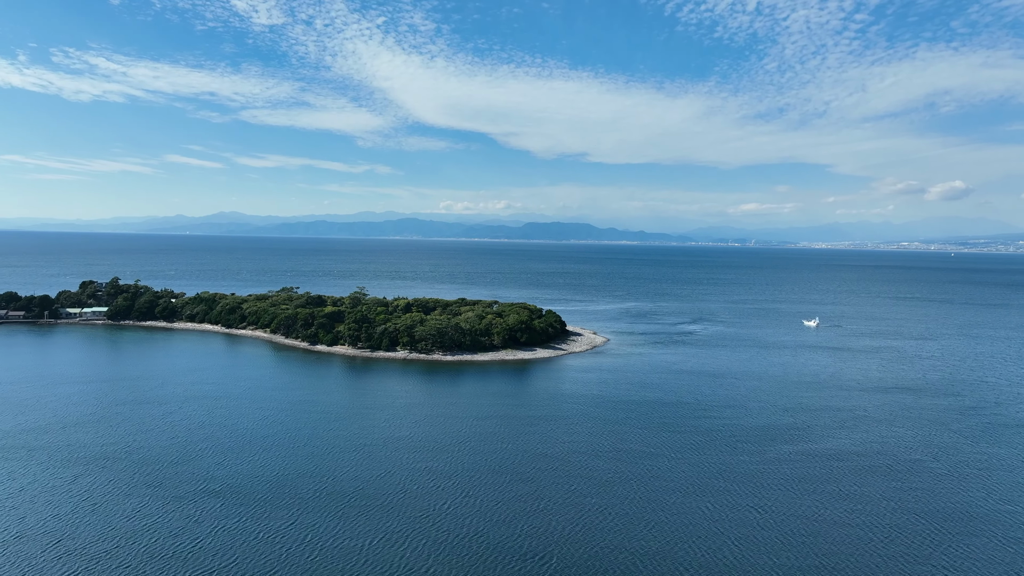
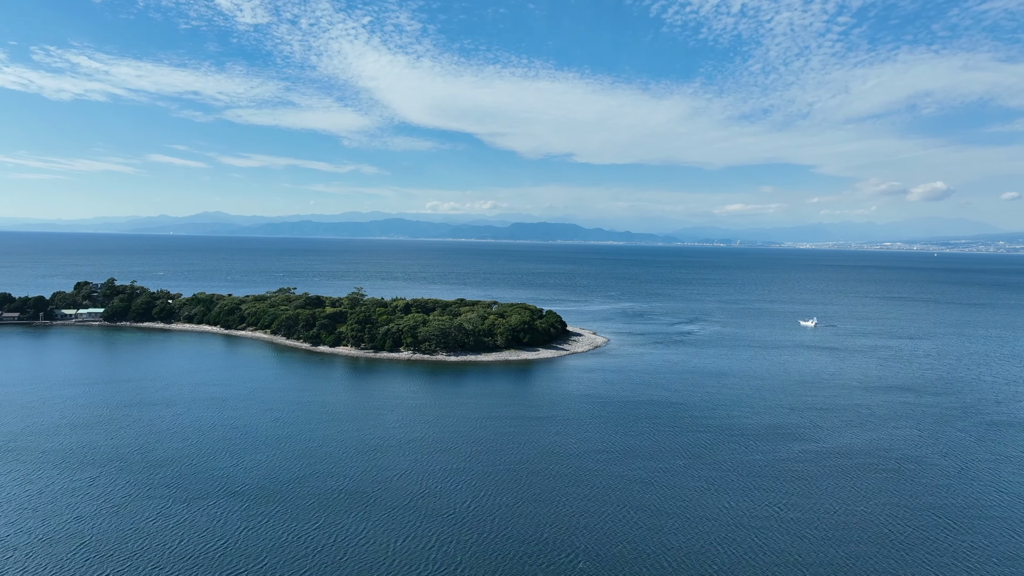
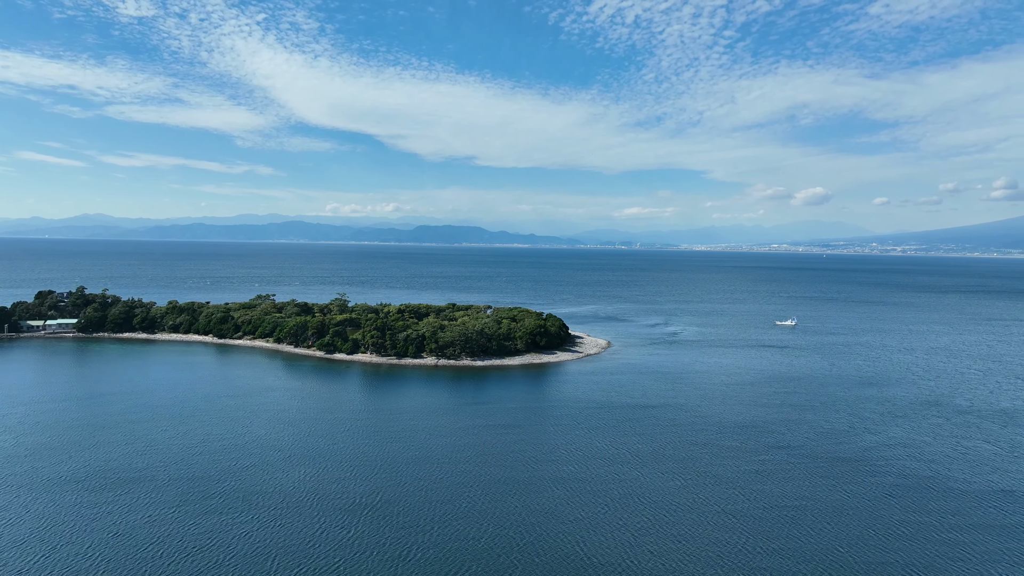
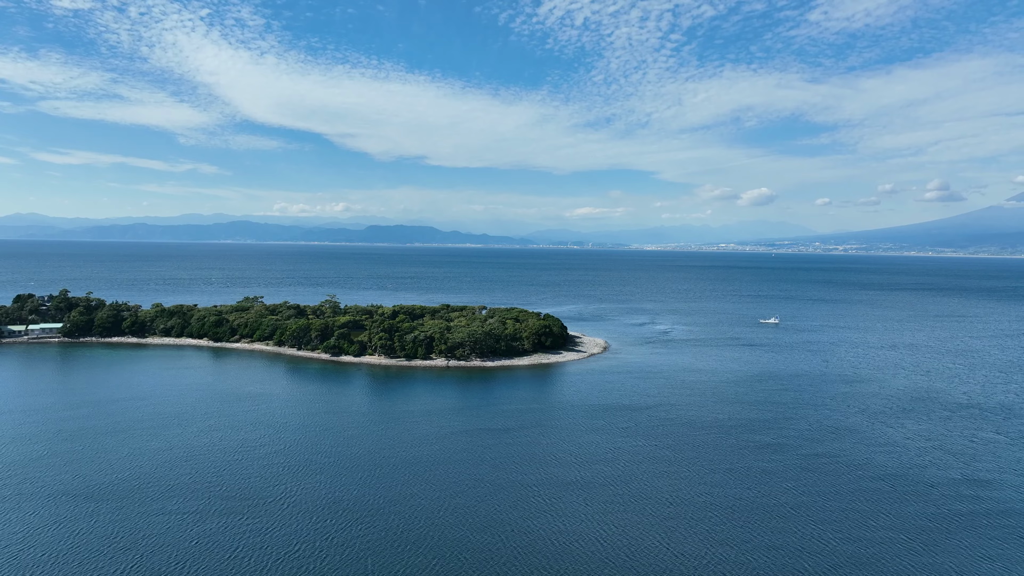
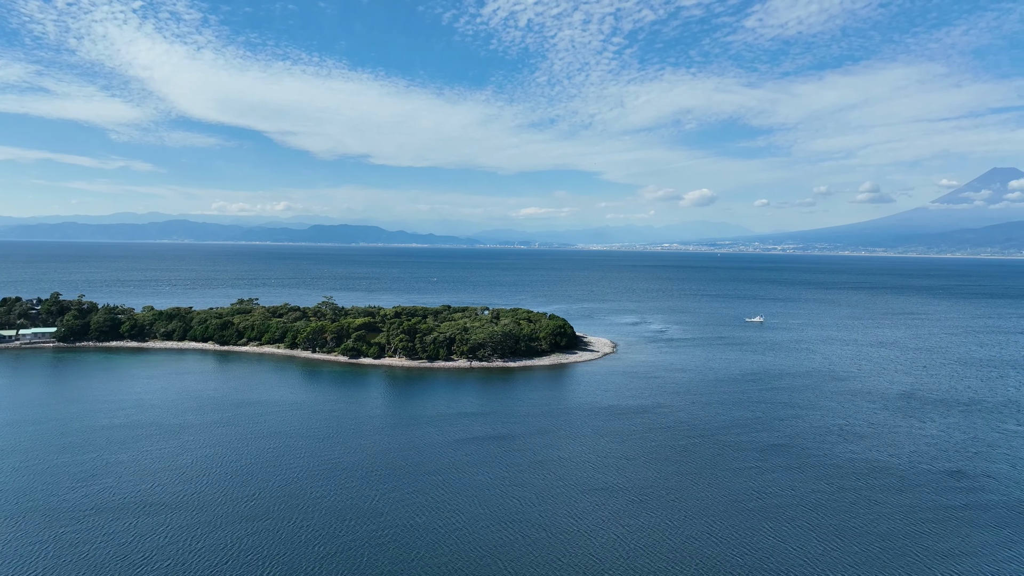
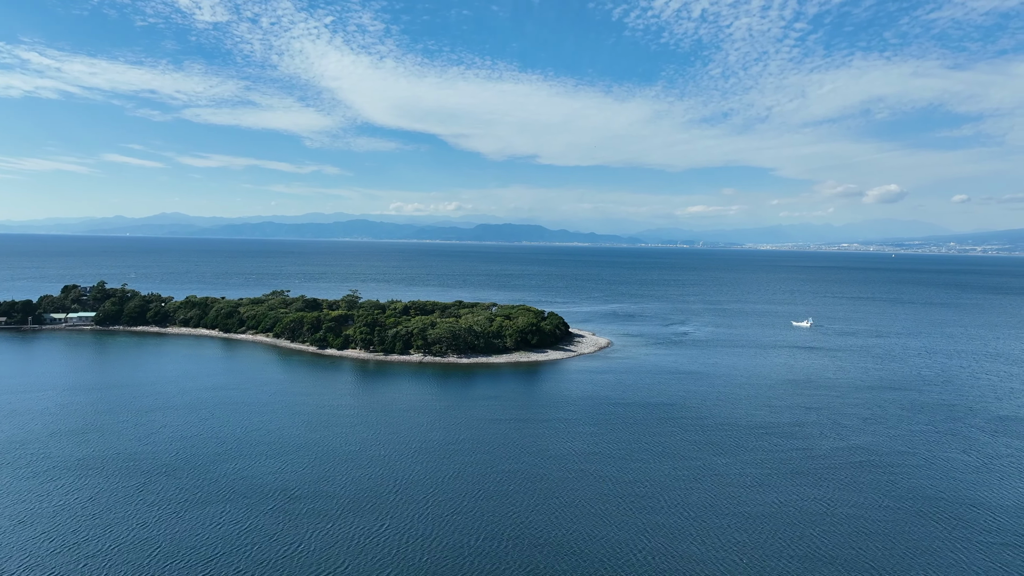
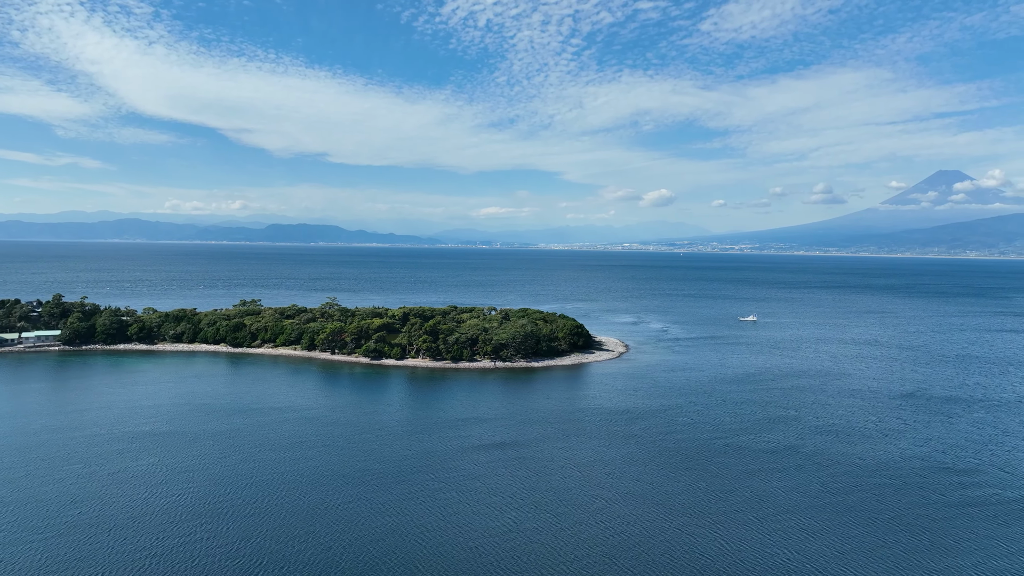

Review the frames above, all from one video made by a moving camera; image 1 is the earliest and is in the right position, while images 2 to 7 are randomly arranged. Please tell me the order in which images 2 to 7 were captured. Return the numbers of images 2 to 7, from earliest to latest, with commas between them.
2, 6, 3, 4, 5, 7
